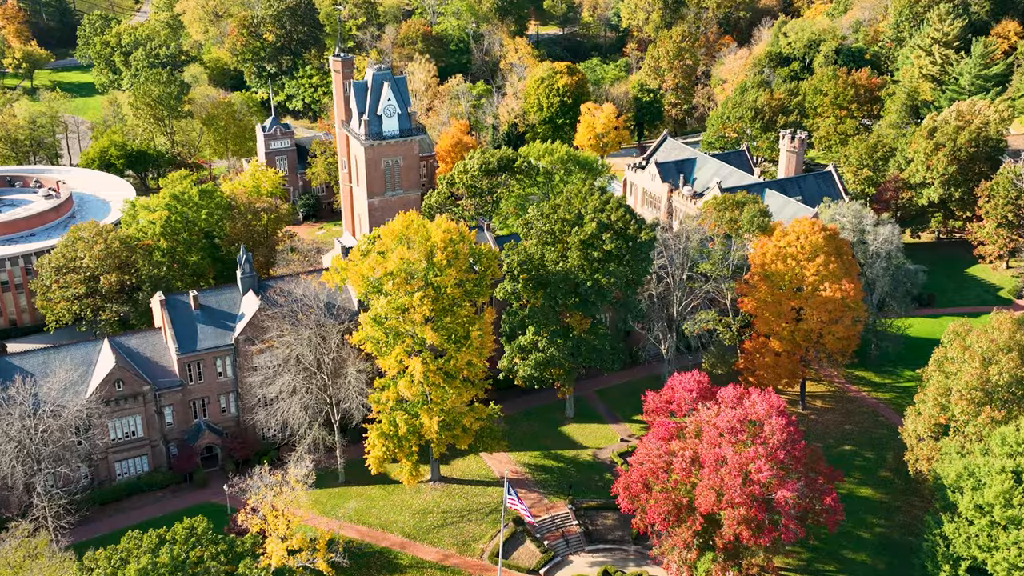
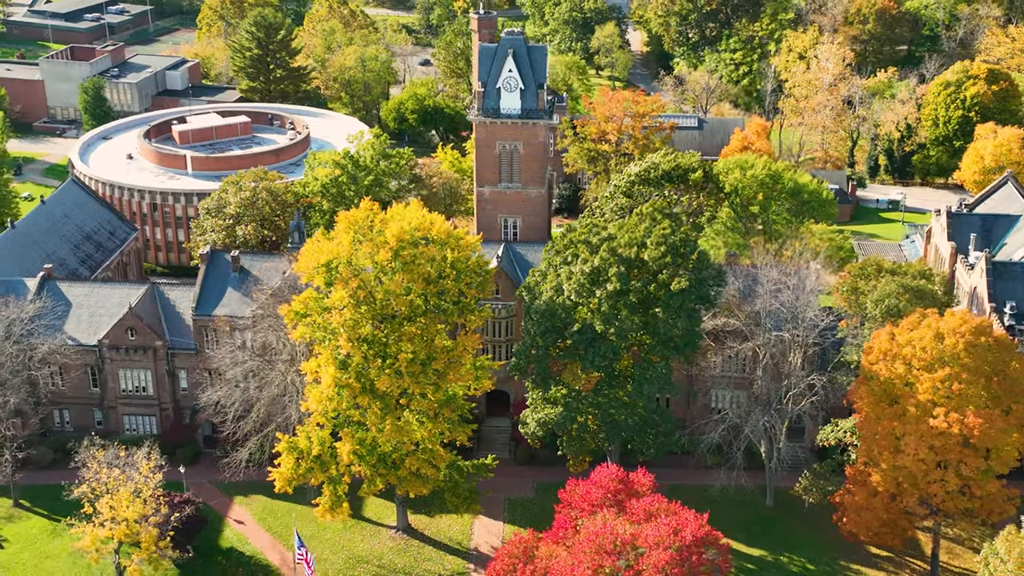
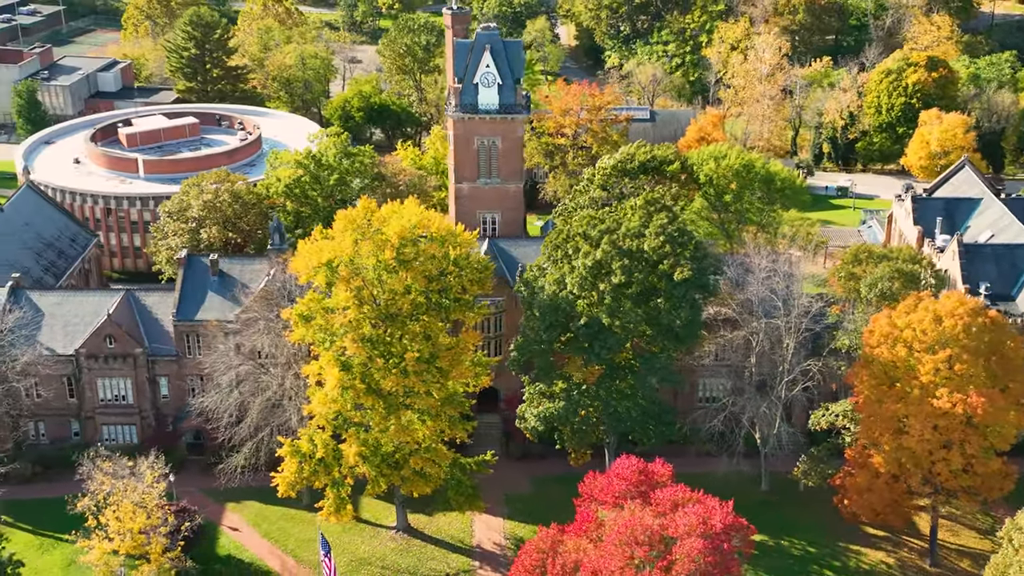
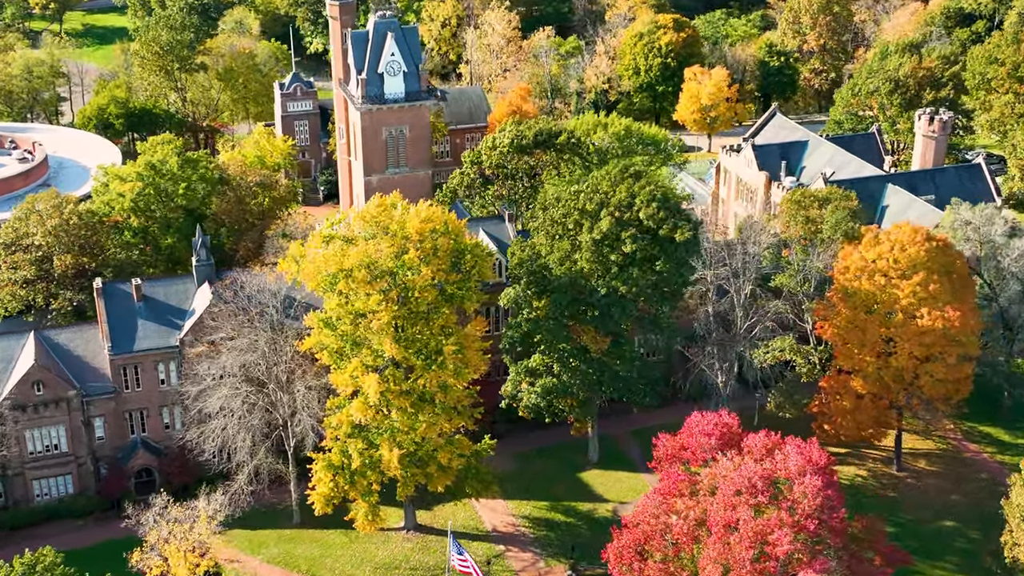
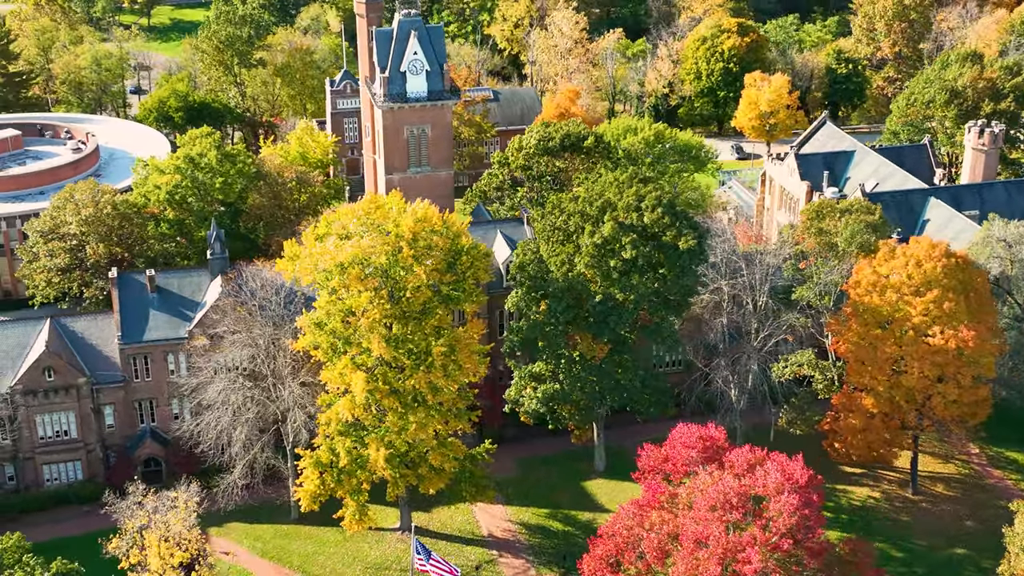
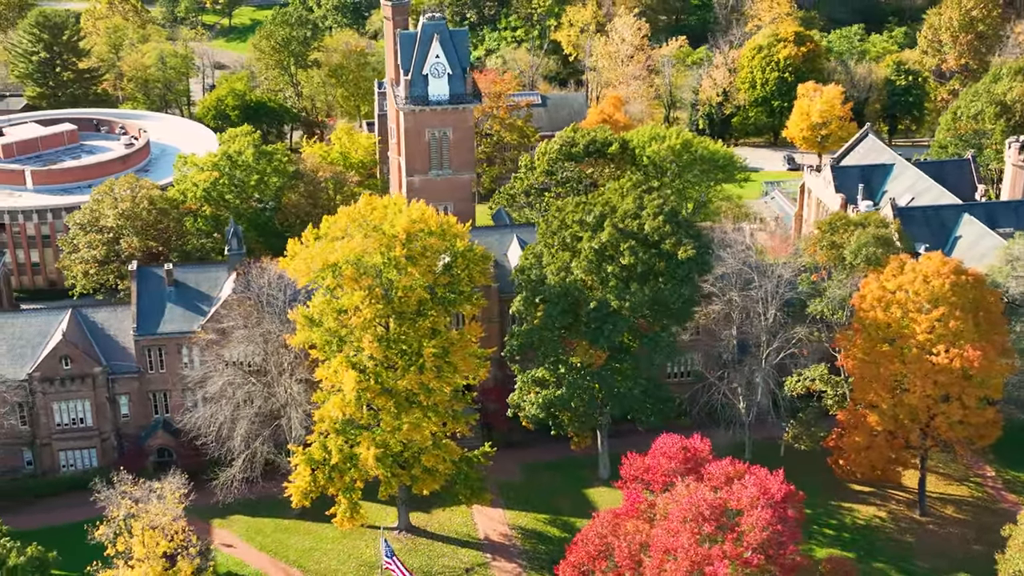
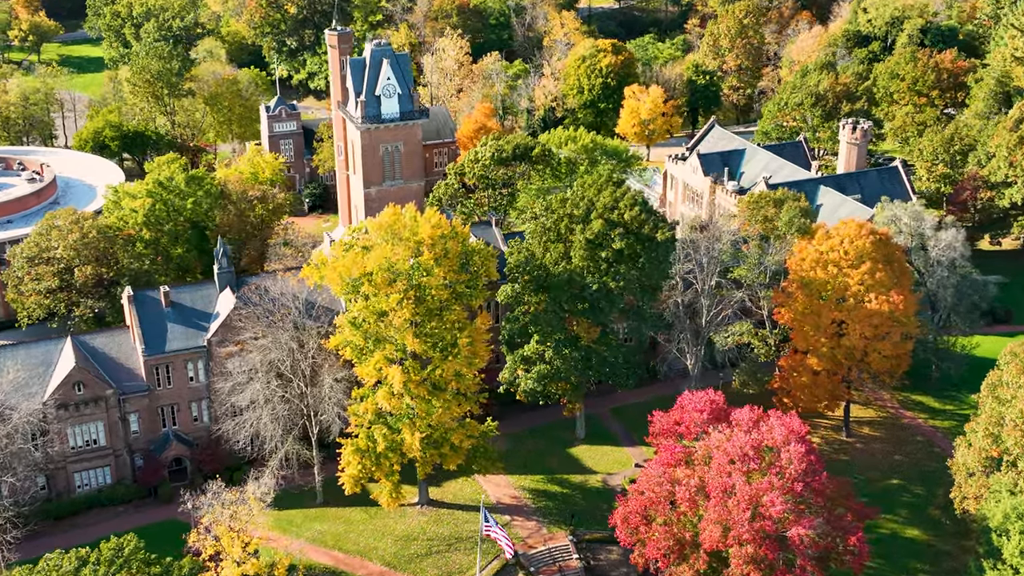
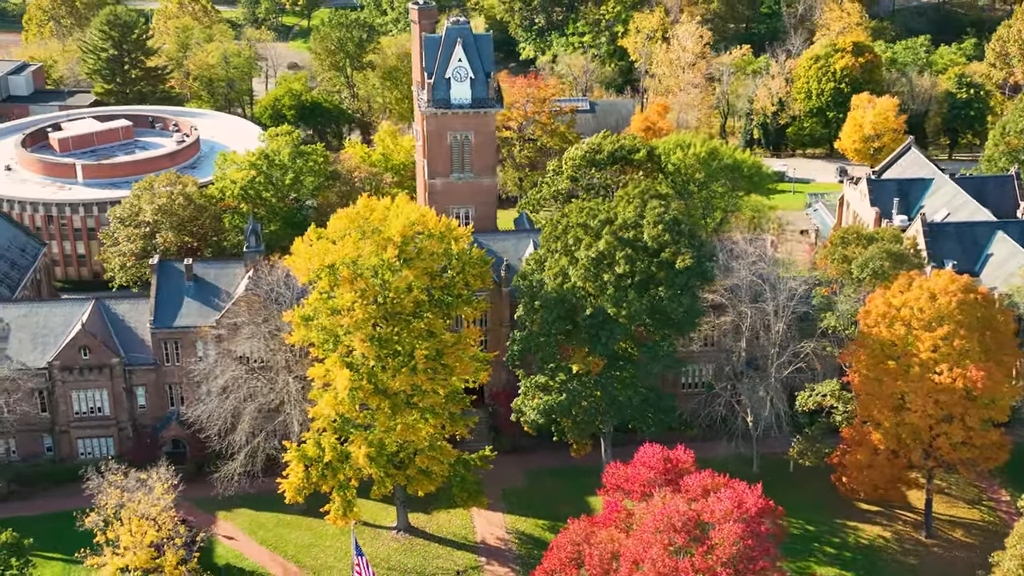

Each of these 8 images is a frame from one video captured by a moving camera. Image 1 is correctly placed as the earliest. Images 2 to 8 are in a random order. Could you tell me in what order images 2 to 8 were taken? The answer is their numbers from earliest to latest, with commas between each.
7, 4, 5, 6, 8, 3, 2
